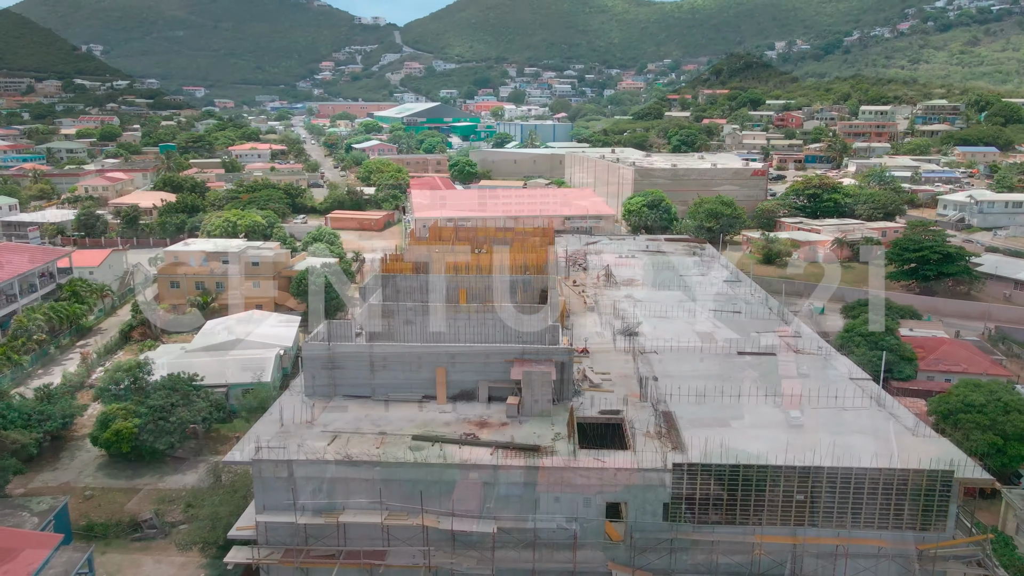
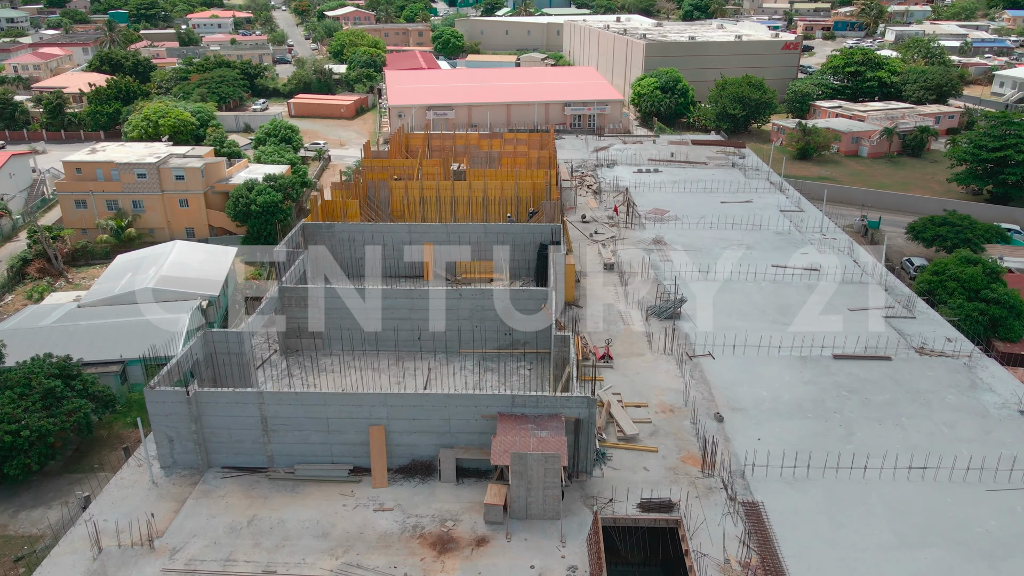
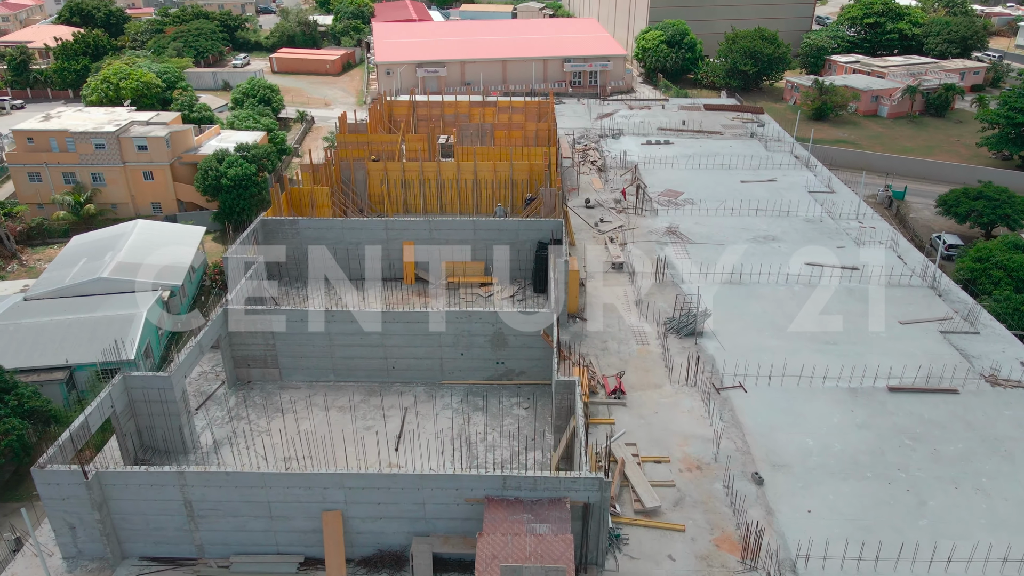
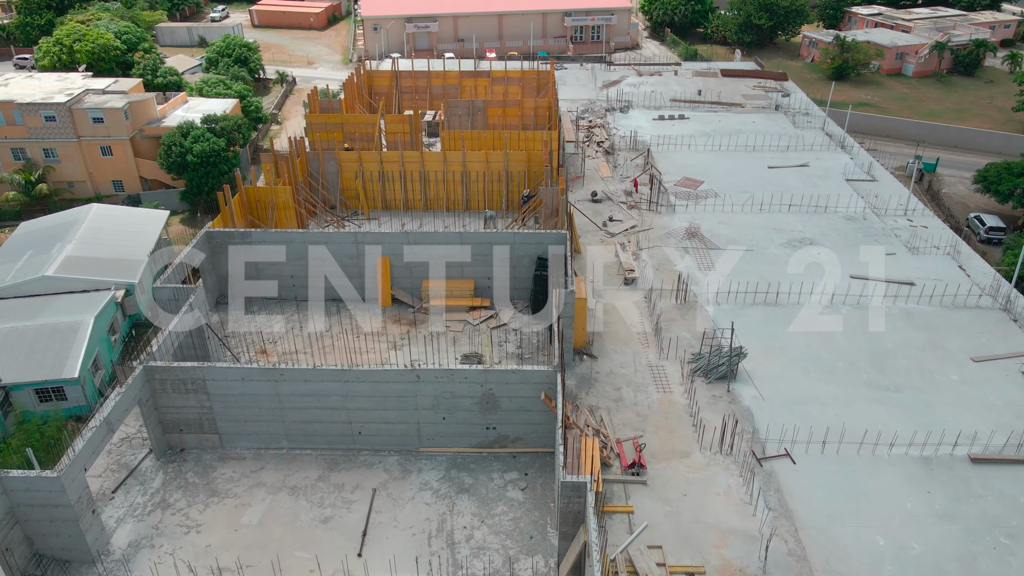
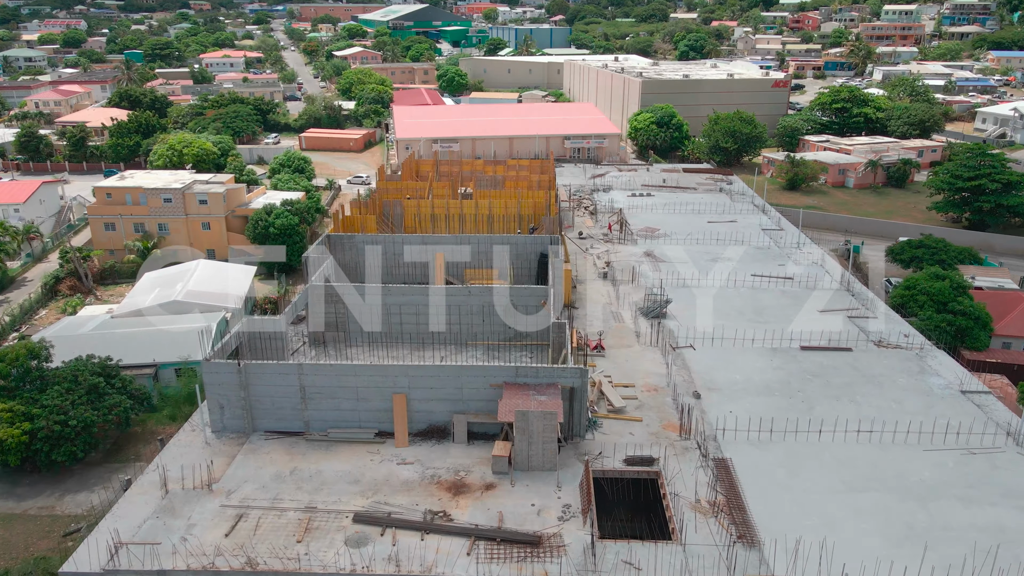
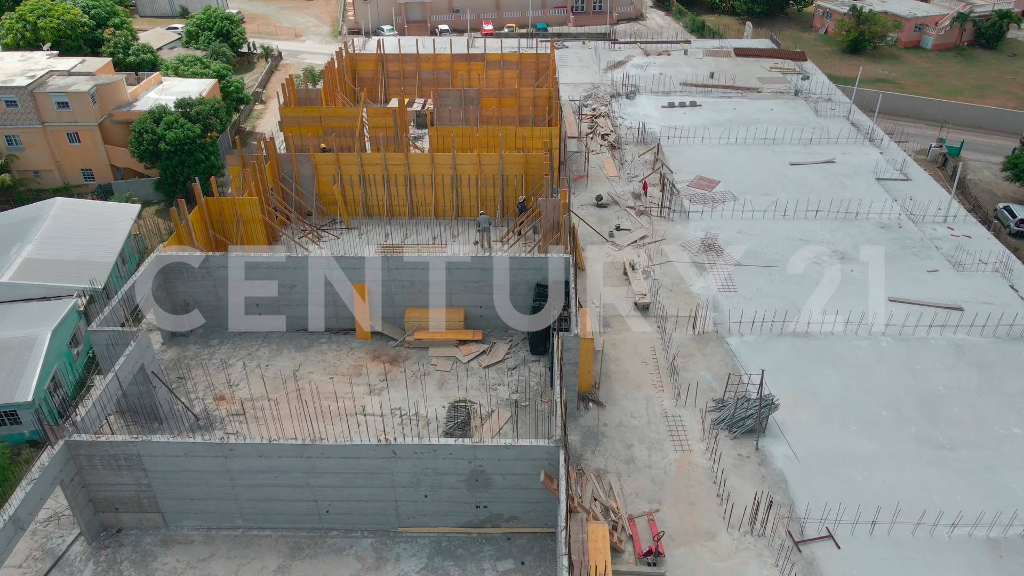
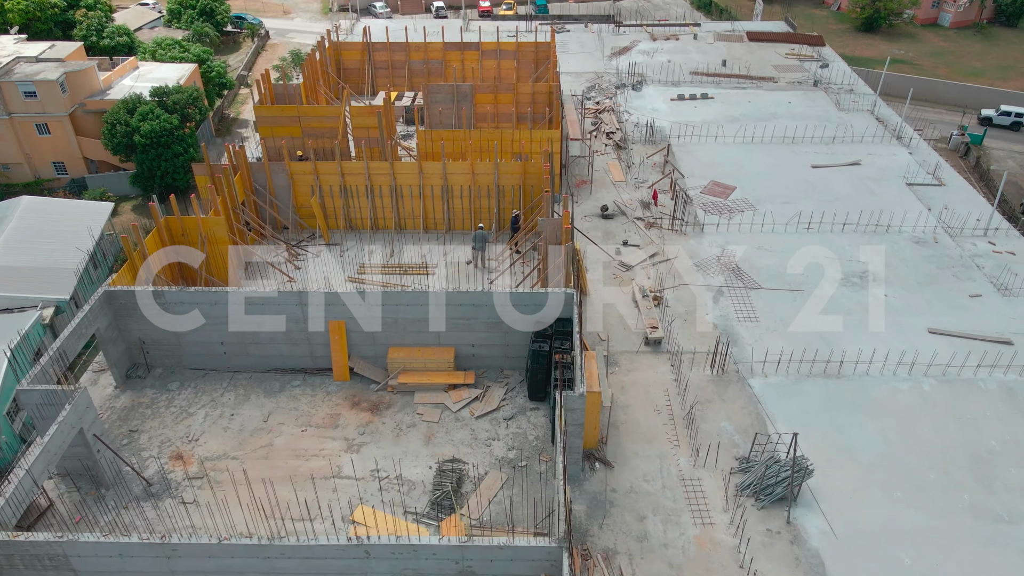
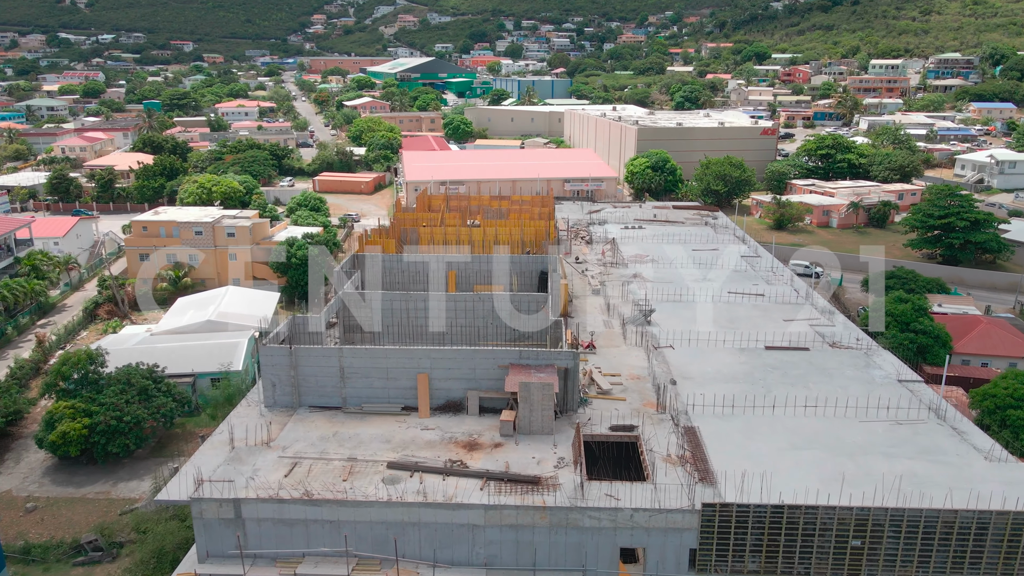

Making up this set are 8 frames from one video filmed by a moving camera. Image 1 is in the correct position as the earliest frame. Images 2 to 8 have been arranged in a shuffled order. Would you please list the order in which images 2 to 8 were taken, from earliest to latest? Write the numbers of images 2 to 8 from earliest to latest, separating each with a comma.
8, 5, 2, 3, 4, 6, 7
